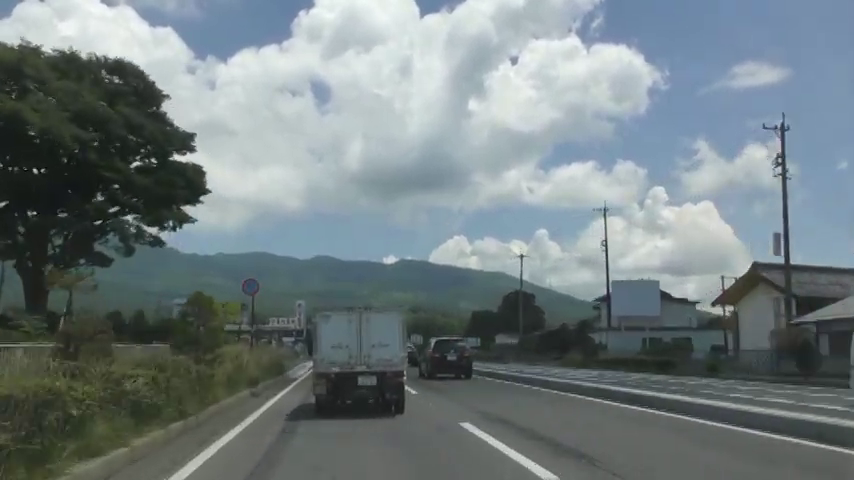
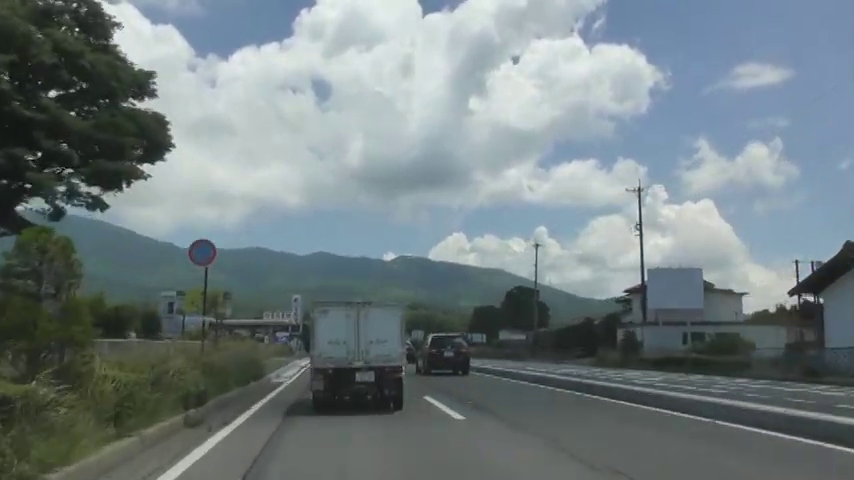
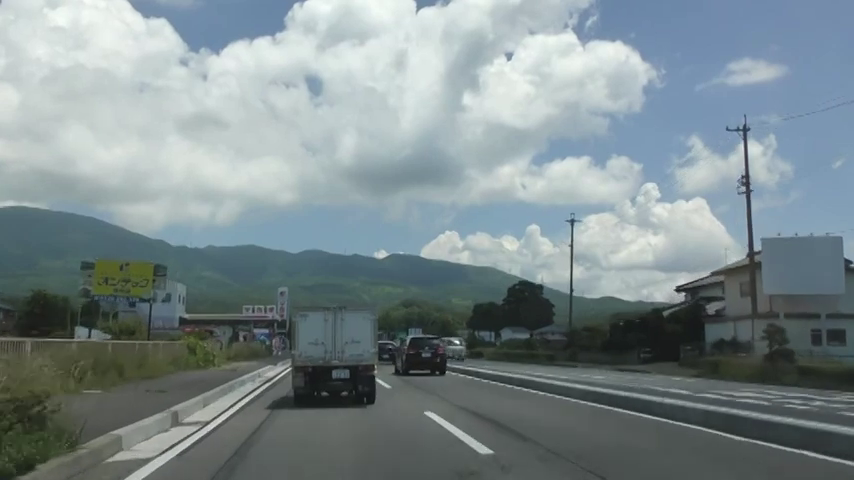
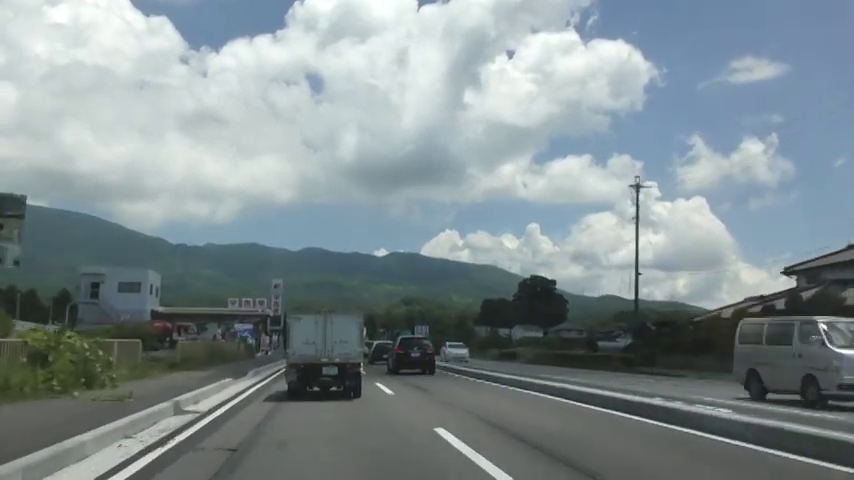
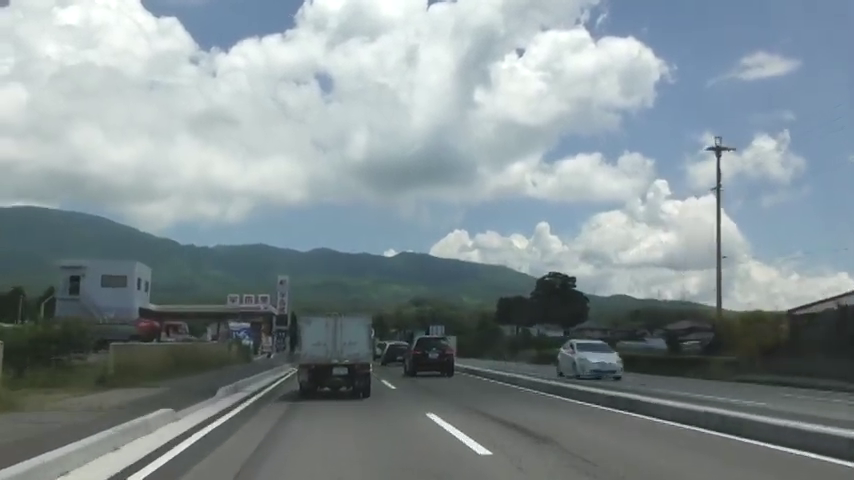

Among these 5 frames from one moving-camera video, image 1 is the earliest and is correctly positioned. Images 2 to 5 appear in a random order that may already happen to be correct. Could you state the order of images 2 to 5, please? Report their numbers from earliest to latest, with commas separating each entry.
2, 3, 4, 5
